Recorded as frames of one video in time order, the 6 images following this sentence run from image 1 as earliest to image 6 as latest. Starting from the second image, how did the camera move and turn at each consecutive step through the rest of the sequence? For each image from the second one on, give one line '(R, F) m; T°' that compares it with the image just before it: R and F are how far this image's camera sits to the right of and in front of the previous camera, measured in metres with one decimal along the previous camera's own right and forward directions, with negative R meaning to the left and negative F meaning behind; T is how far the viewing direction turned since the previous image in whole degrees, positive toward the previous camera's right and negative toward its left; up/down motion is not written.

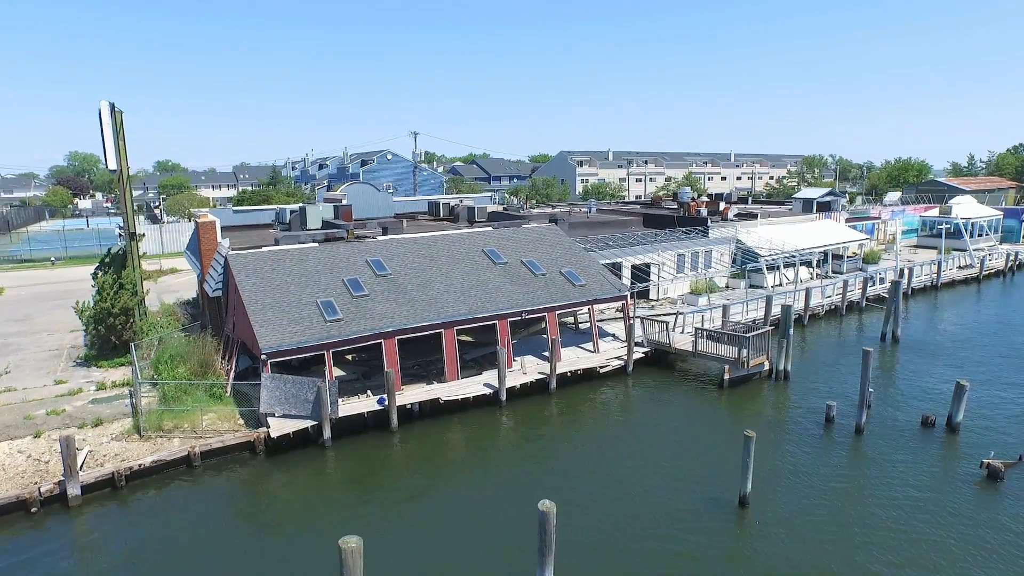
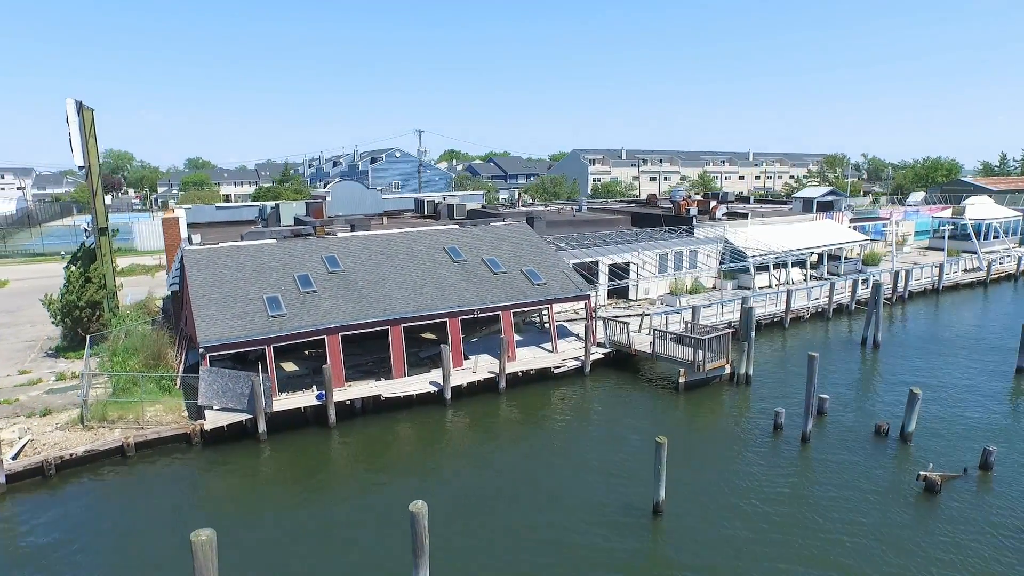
(+2.7, +0.2) m; -3°
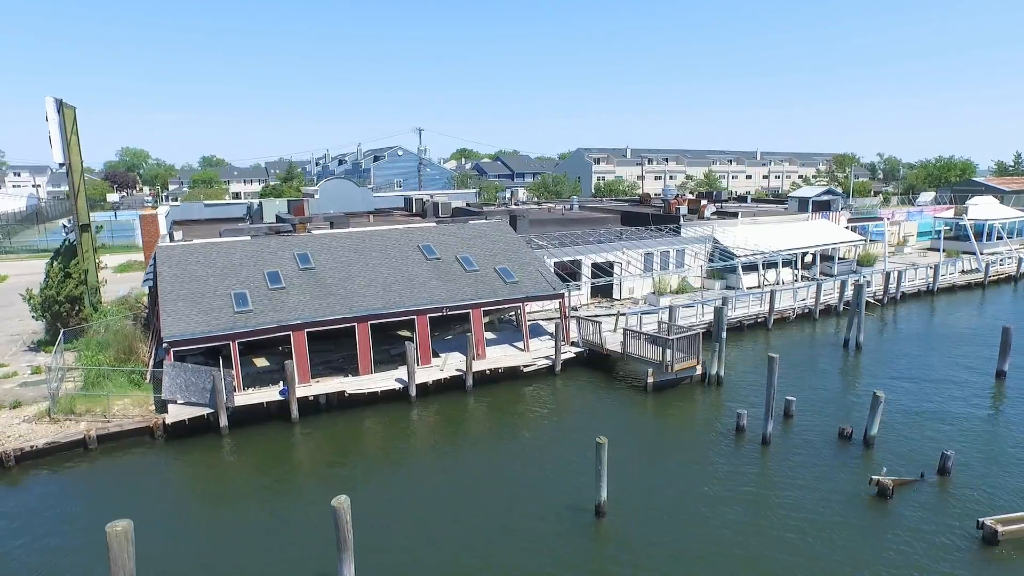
(+1.6, 0.0) m; -1°
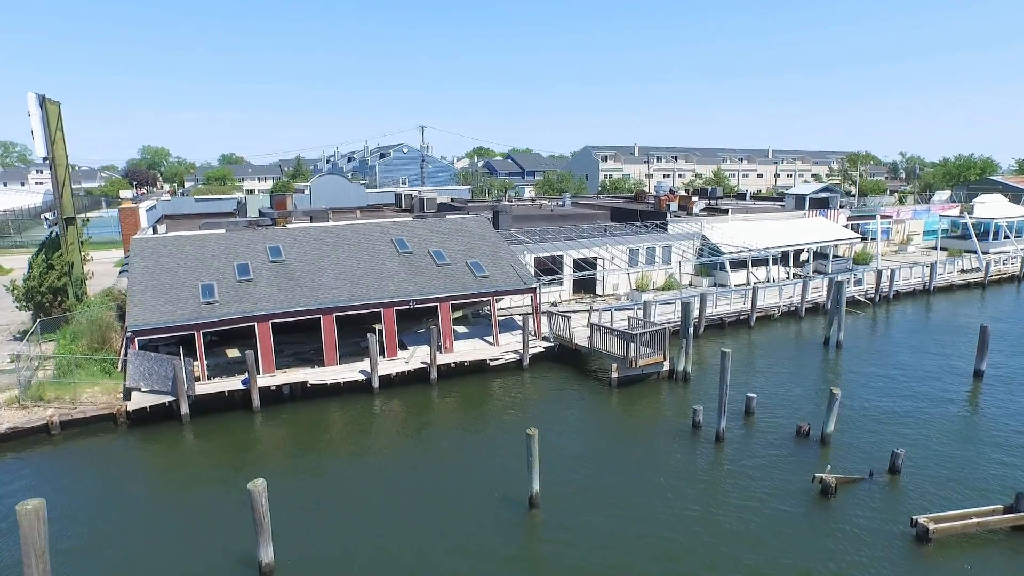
(+1.9, 0.0) m; -2°
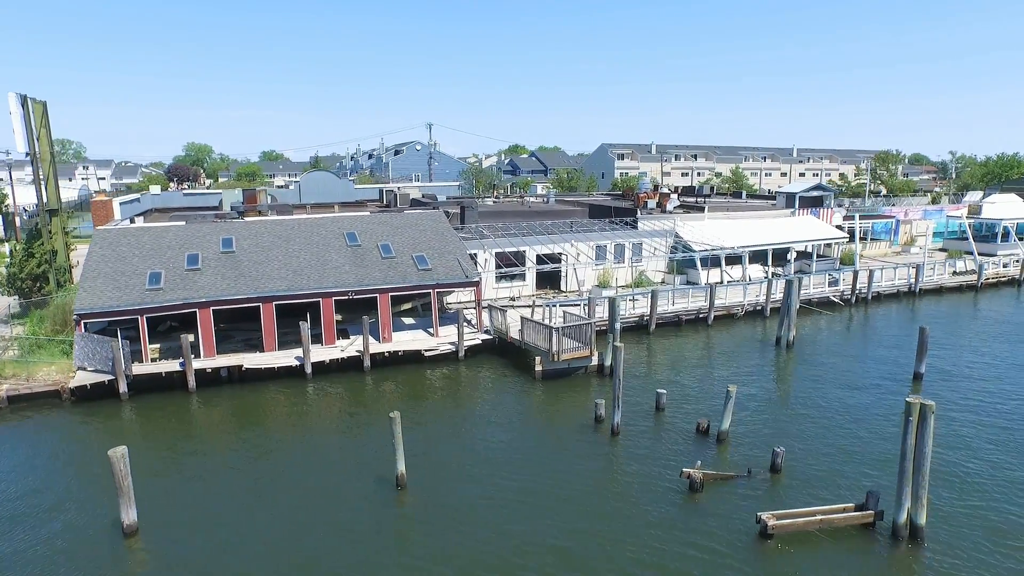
(+3.9, -0.4) m; -4°
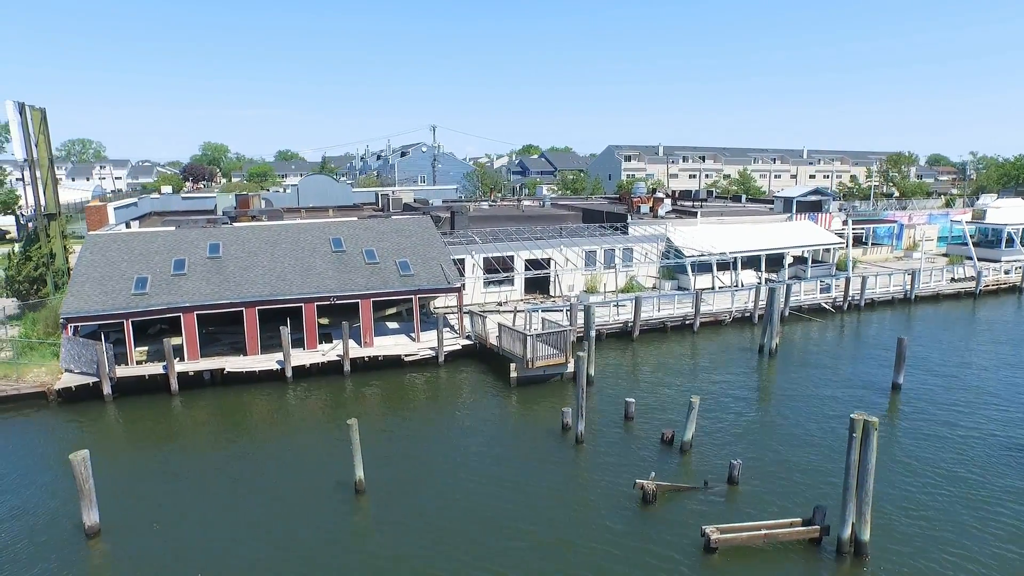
(+1.4, -0.2) m; -2°
